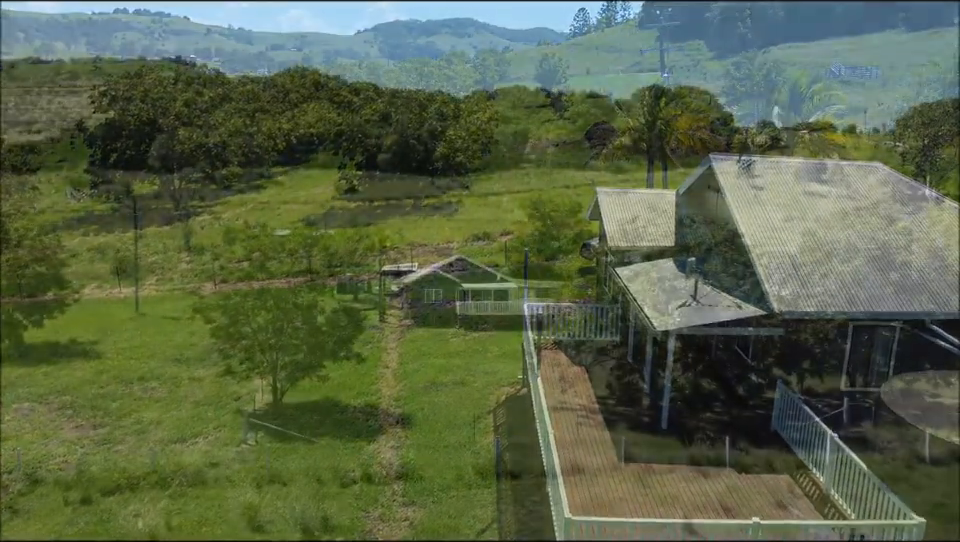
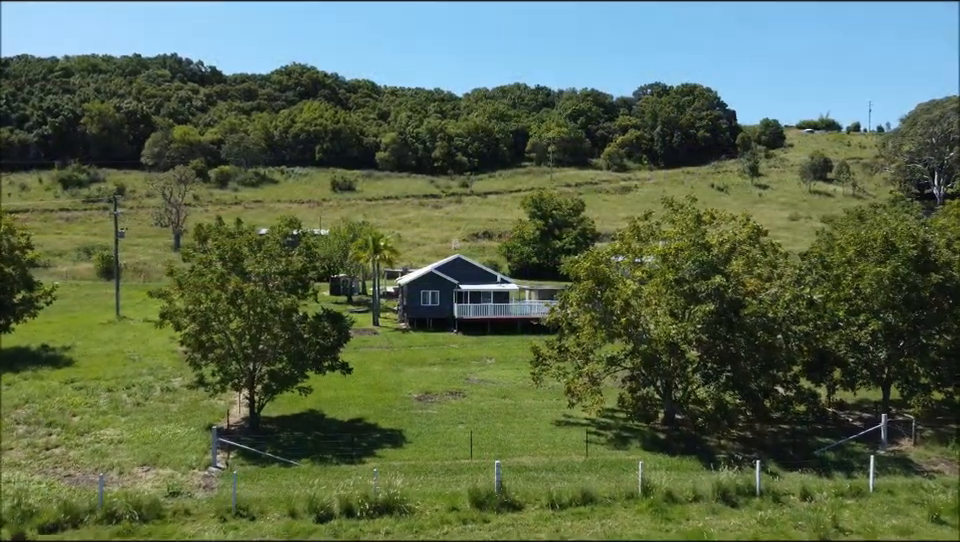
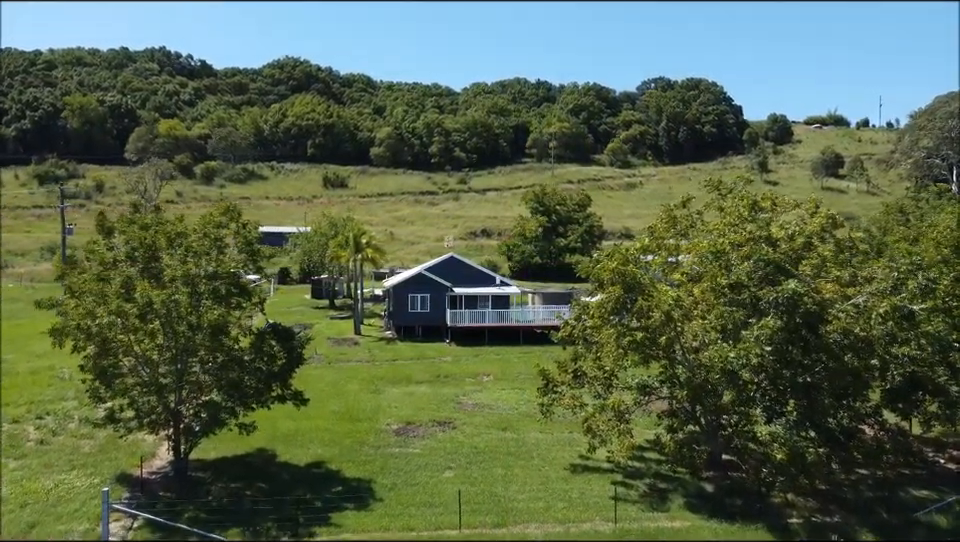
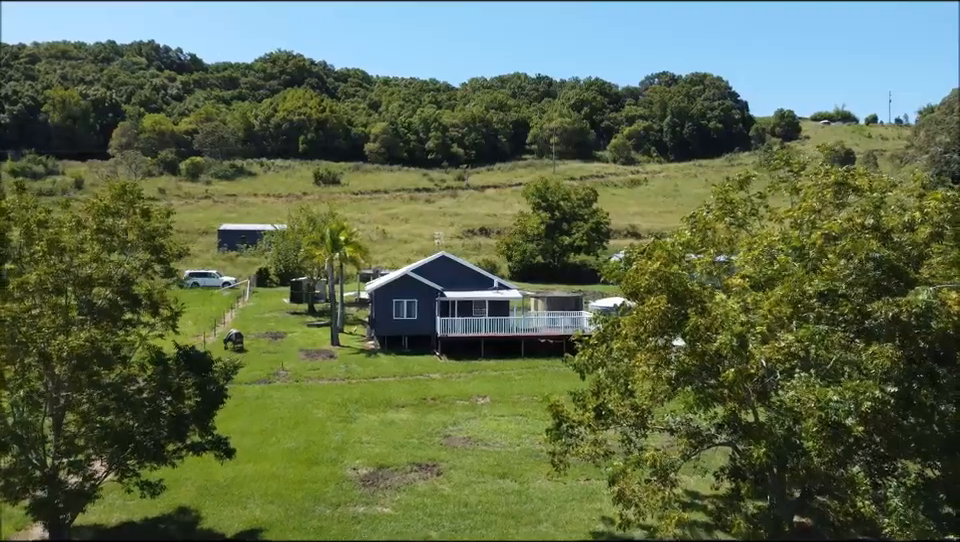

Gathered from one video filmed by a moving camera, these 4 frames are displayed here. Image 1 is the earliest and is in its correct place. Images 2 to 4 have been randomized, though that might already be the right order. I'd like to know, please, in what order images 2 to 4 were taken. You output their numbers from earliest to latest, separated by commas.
2, 3, 4
